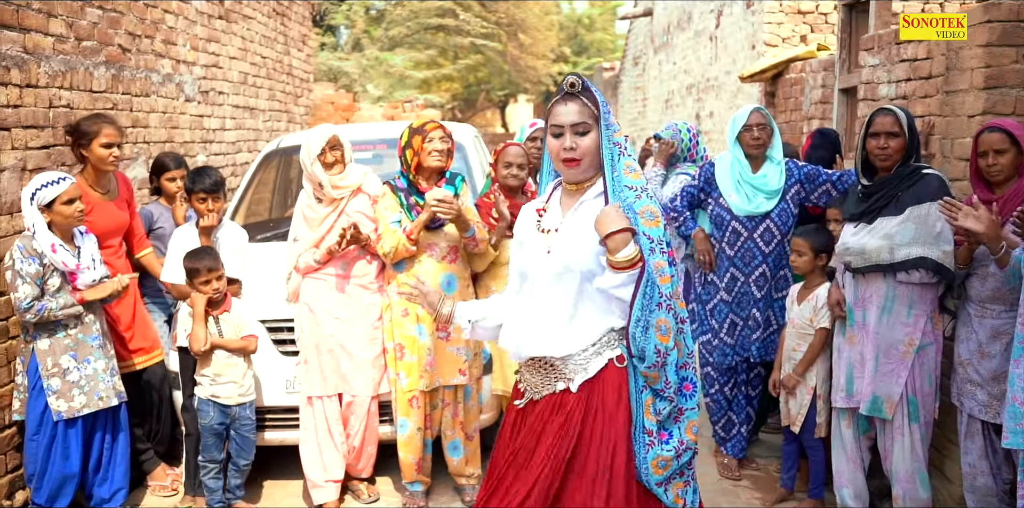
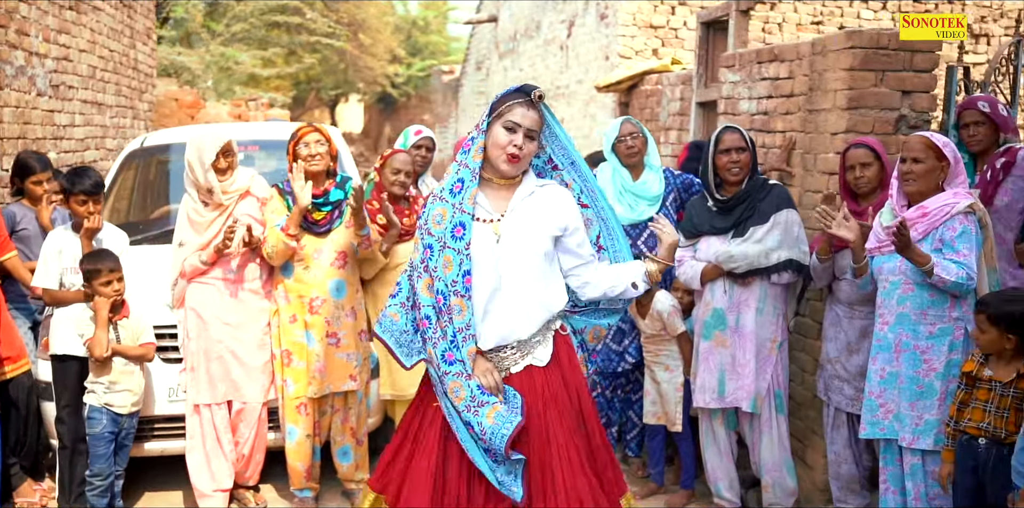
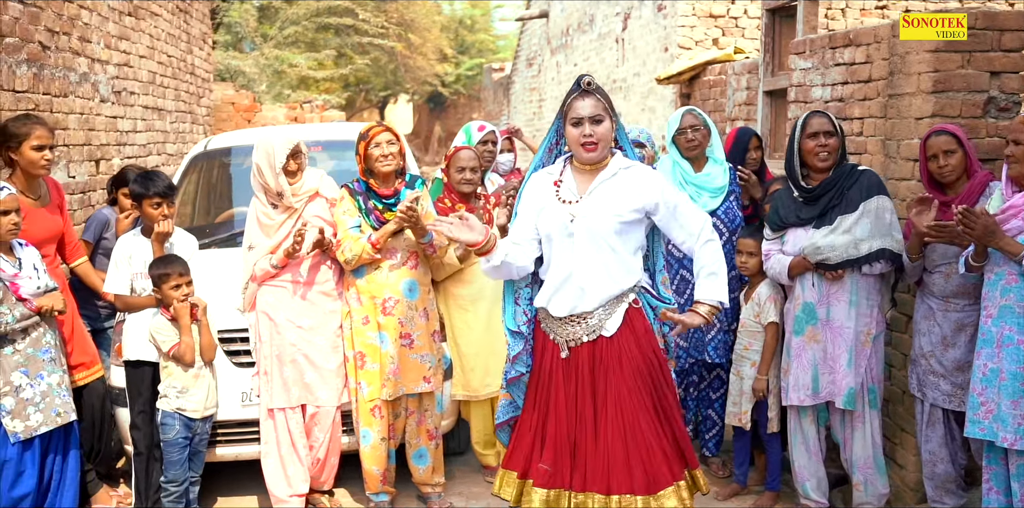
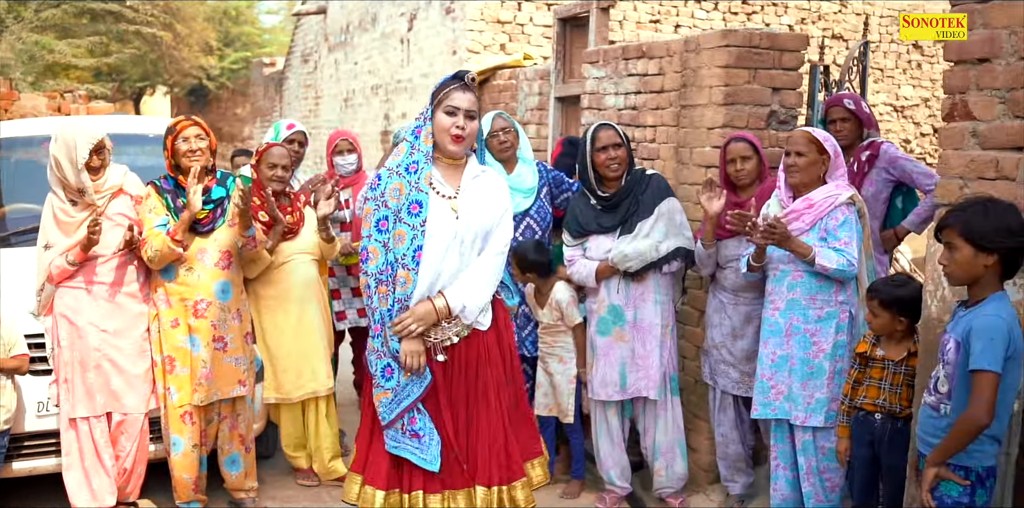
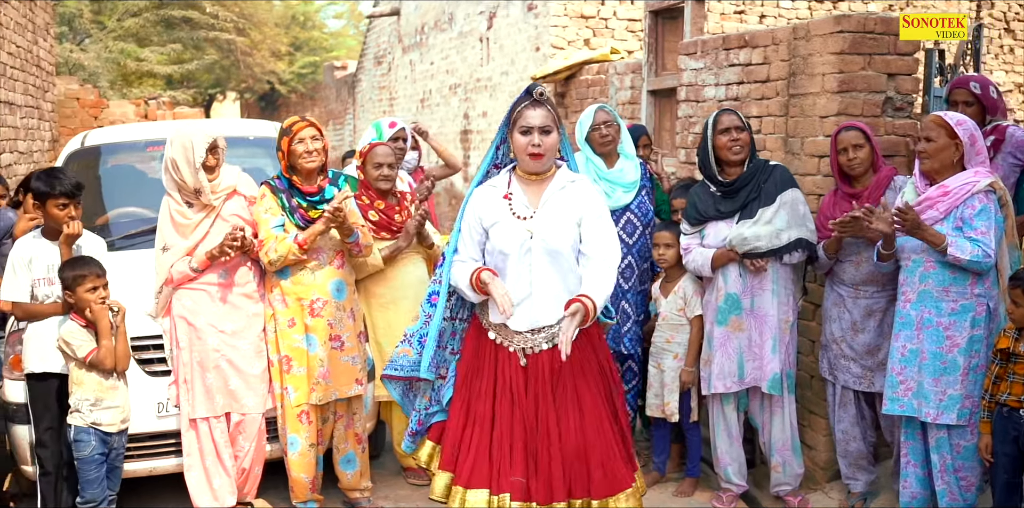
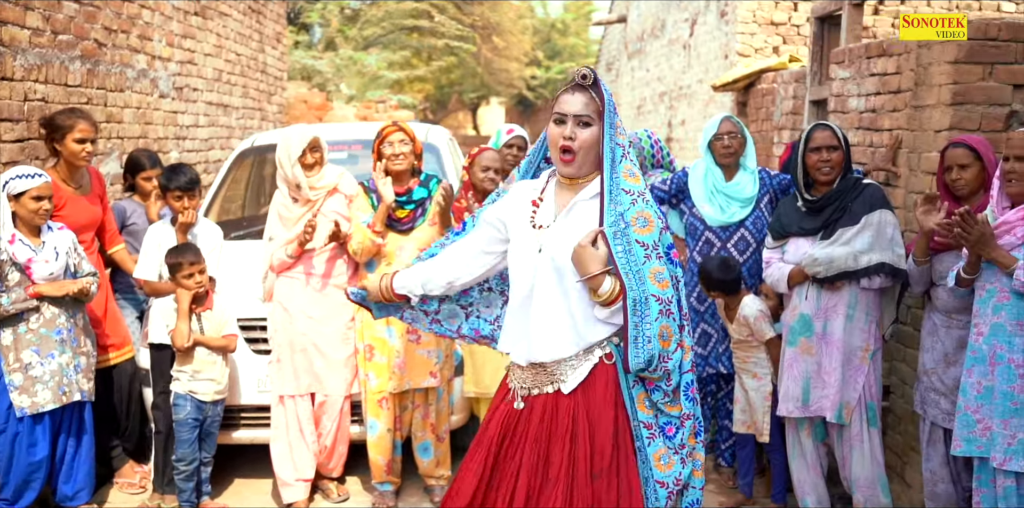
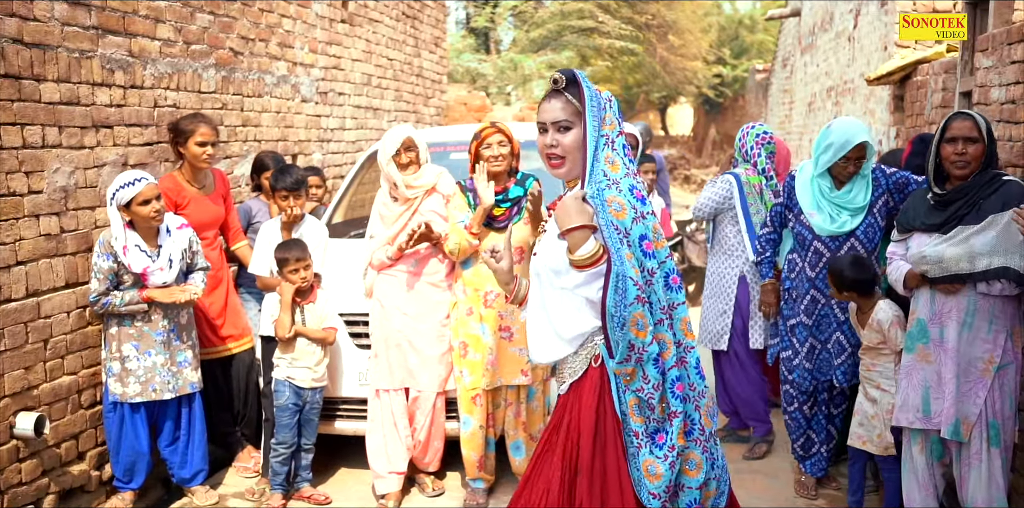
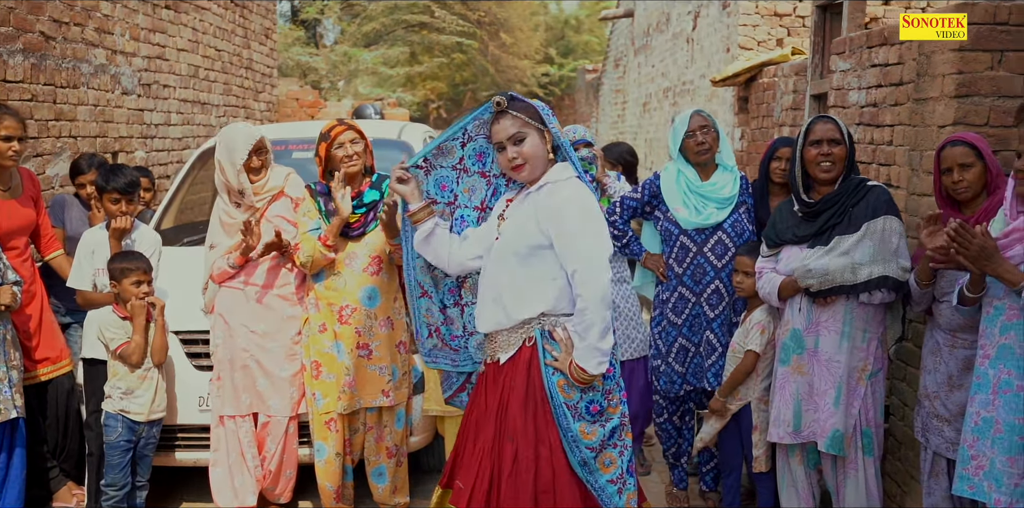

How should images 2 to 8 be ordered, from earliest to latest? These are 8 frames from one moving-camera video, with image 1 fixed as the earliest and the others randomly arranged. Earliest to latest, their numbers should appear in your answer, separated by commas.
7, 6, 2, 4, 5, 3, 8
